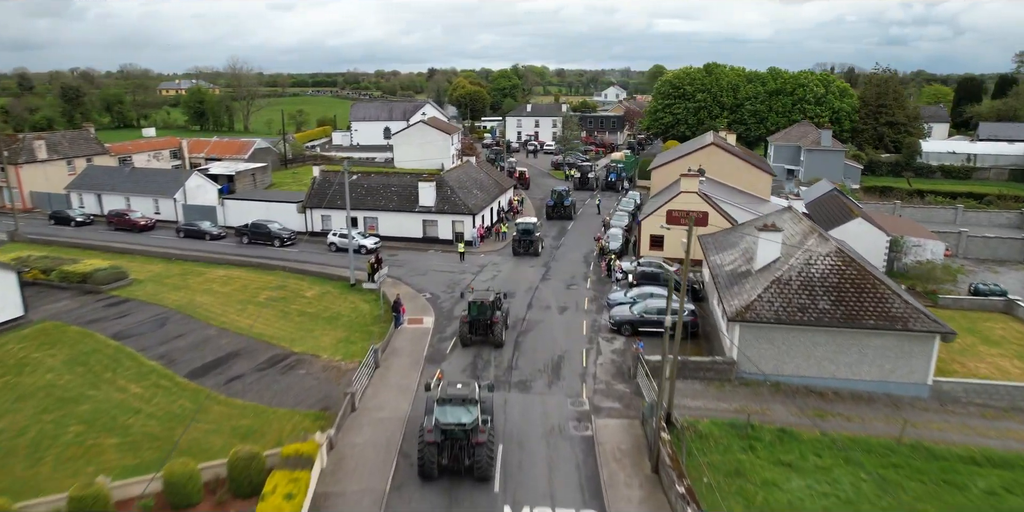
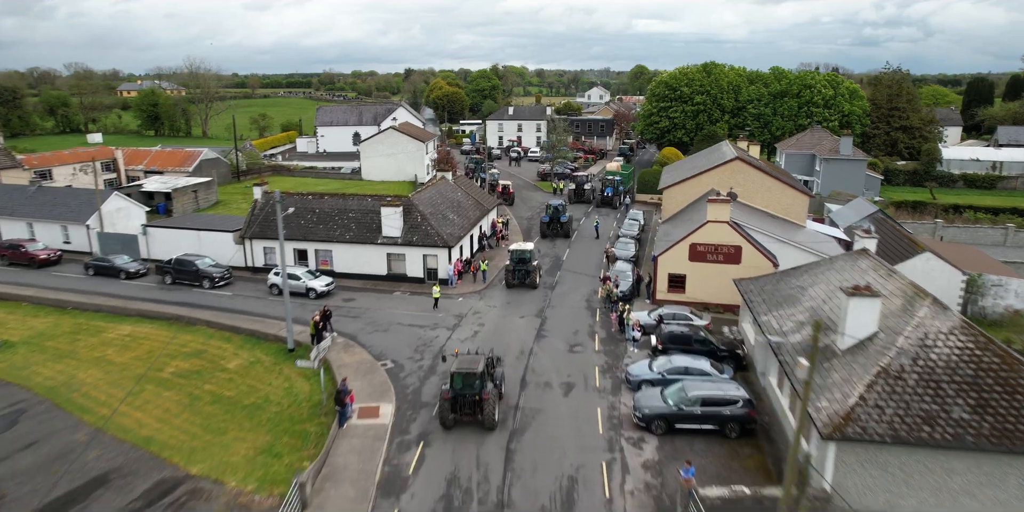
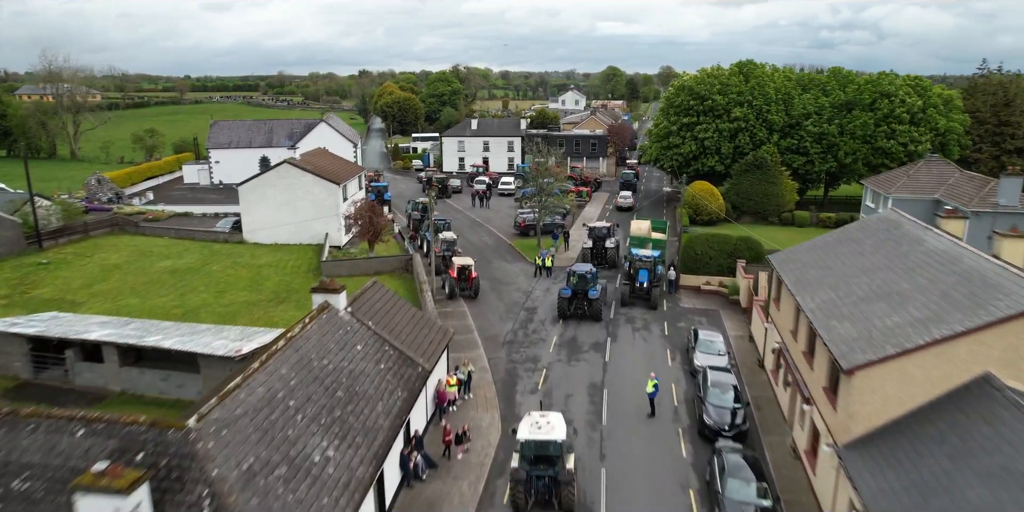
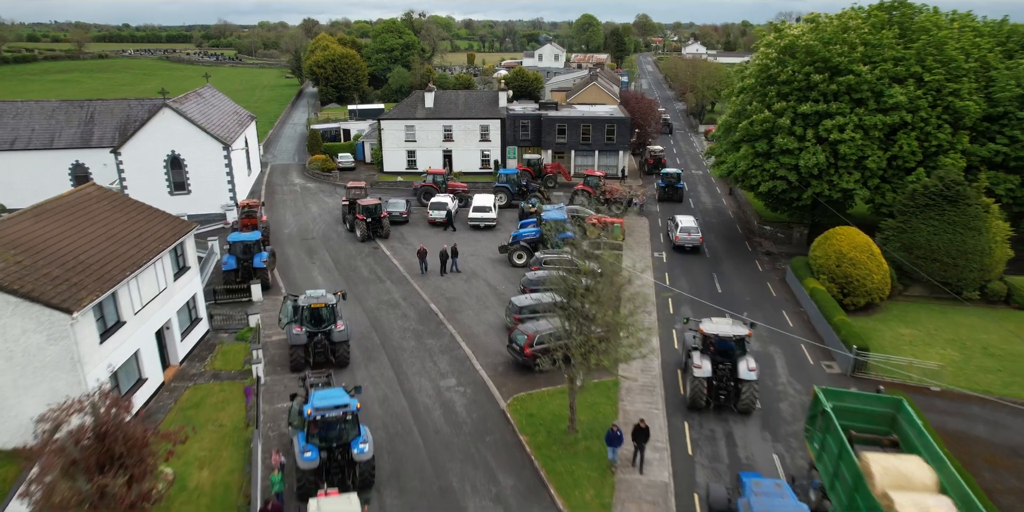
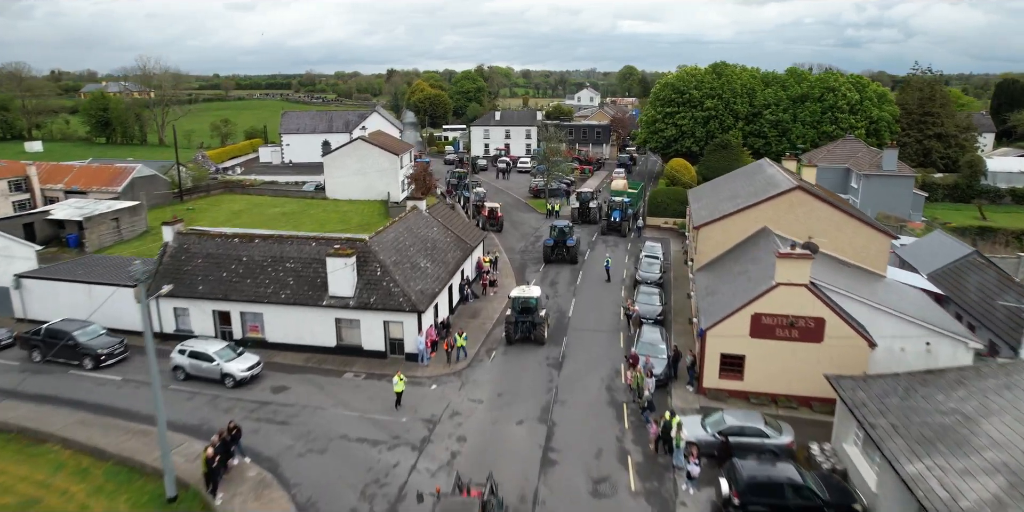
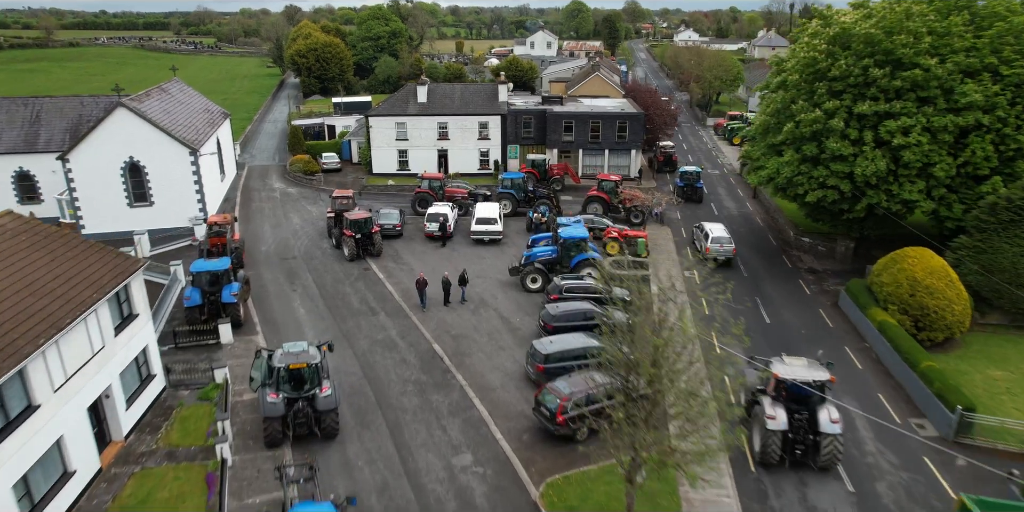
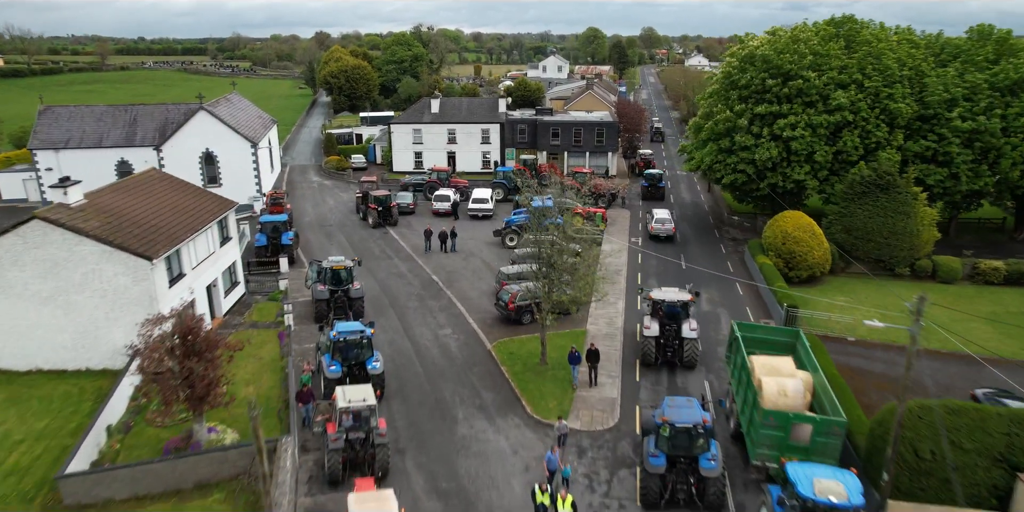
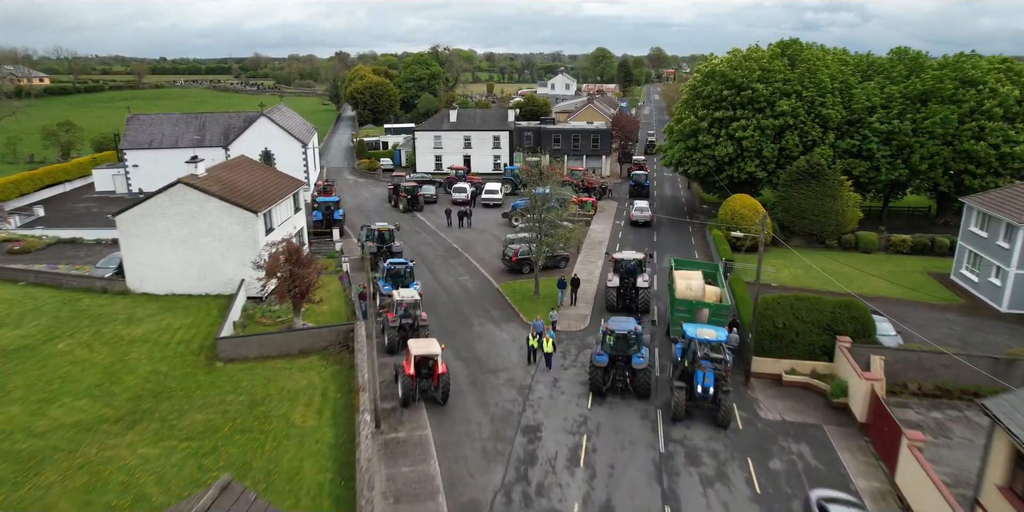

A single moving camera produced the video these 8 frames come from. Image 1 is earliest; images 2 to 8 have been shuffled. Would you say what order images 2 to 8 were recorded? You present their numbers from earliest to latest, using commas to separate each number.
2, 5, 3, 8, 7, 4, 6
